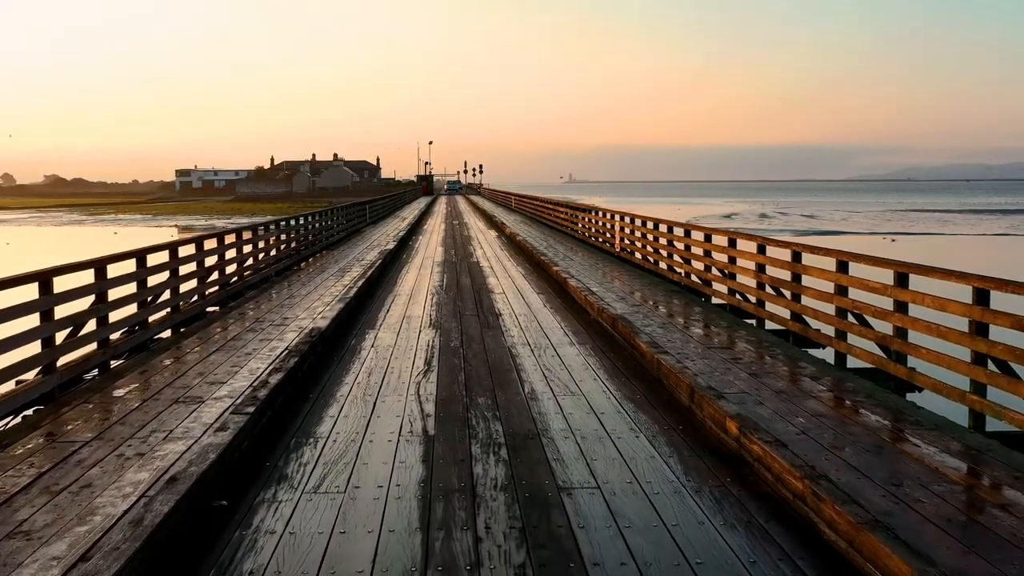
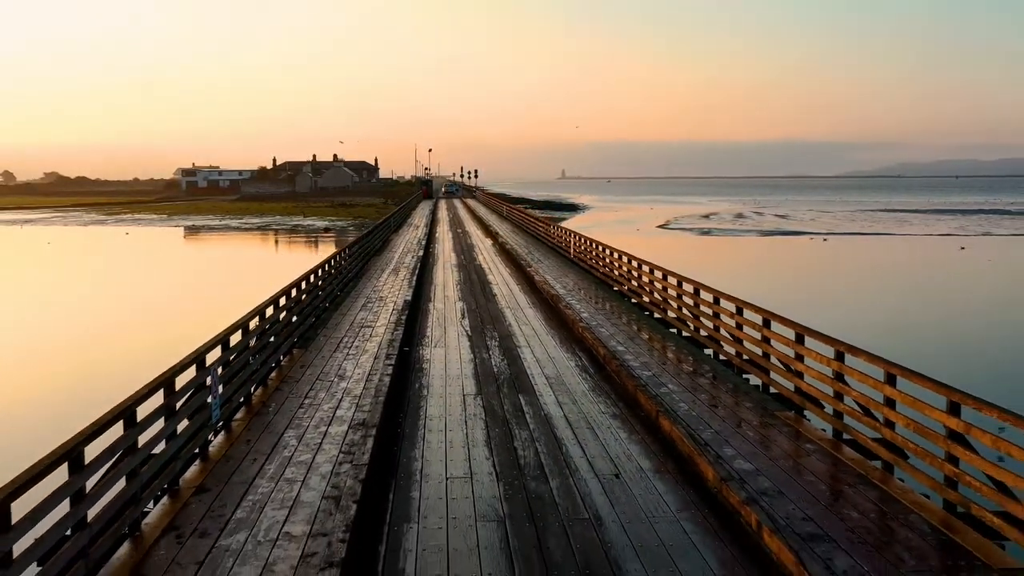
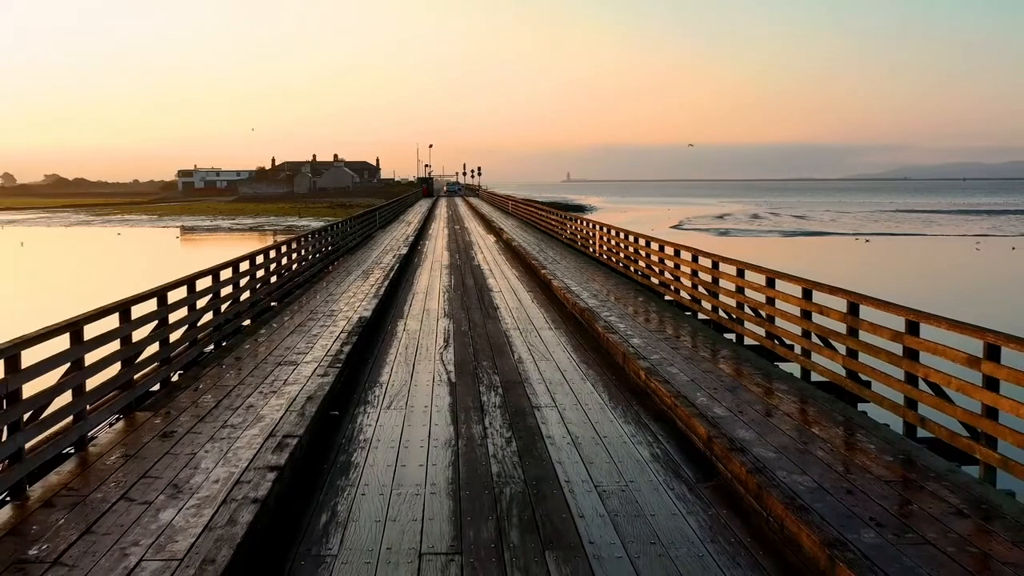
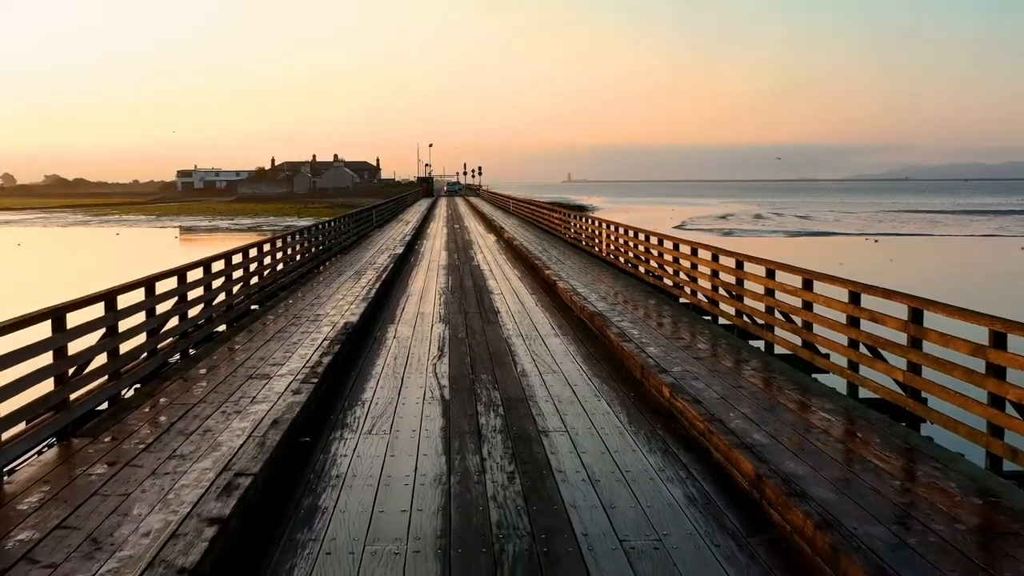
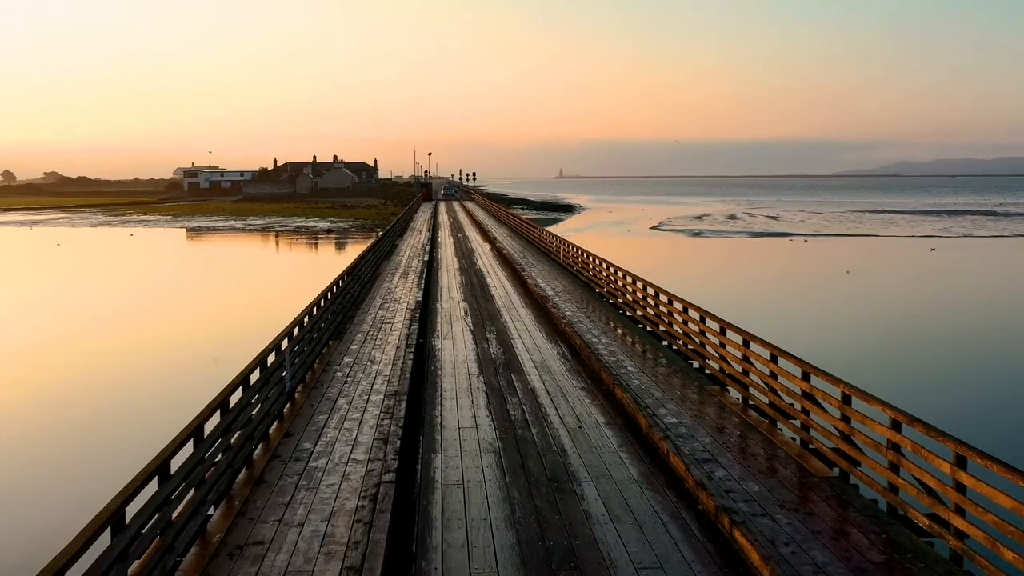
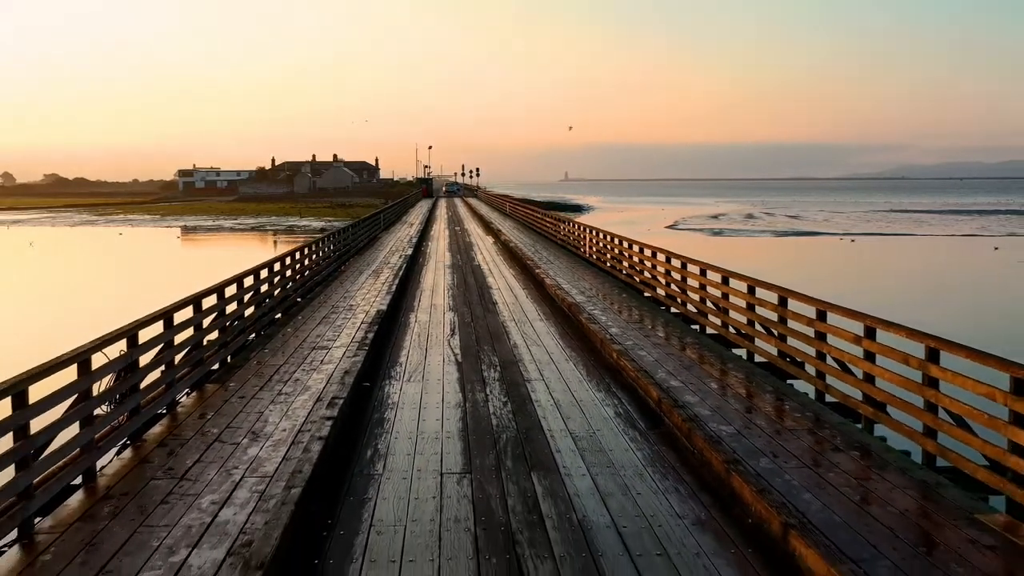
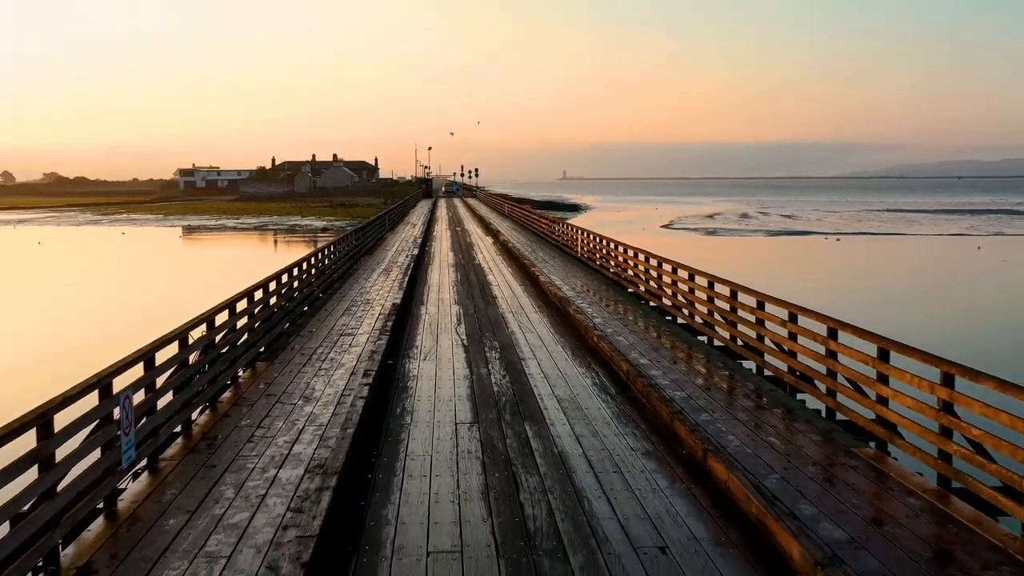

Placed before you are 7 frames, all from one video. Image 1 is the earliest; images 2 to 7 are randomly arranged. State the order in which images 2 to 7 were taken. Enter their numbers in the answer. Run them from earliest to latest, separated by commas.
4, 3, 6, 7, 2, 5
